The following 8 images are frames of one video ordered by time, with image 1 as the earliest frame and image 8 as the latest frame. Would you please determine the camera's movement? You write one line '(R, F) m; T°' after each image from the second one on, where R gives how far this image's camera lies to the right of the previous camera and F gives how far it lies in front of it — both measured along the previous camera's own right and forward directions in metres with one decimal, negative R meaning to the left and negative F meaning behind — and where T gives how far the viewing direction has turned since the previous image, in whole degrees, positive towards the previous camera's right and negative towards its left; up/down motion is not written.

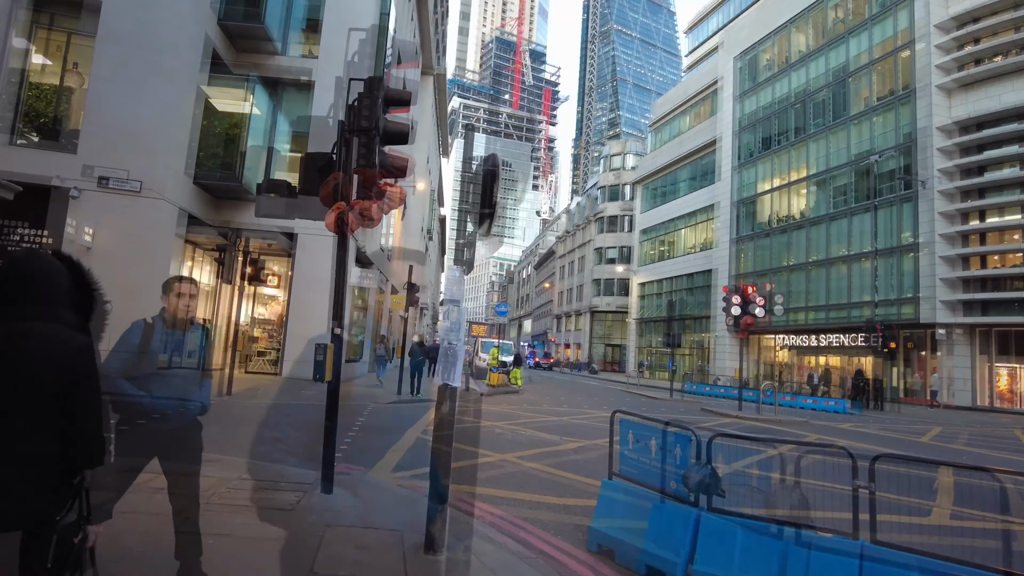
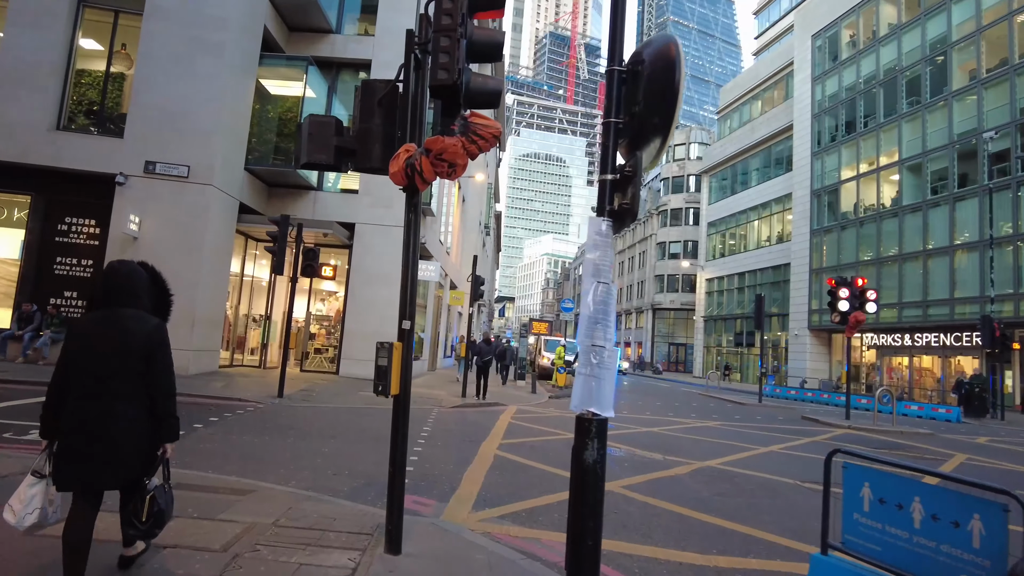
(-0.5, +1.6) m; -5°
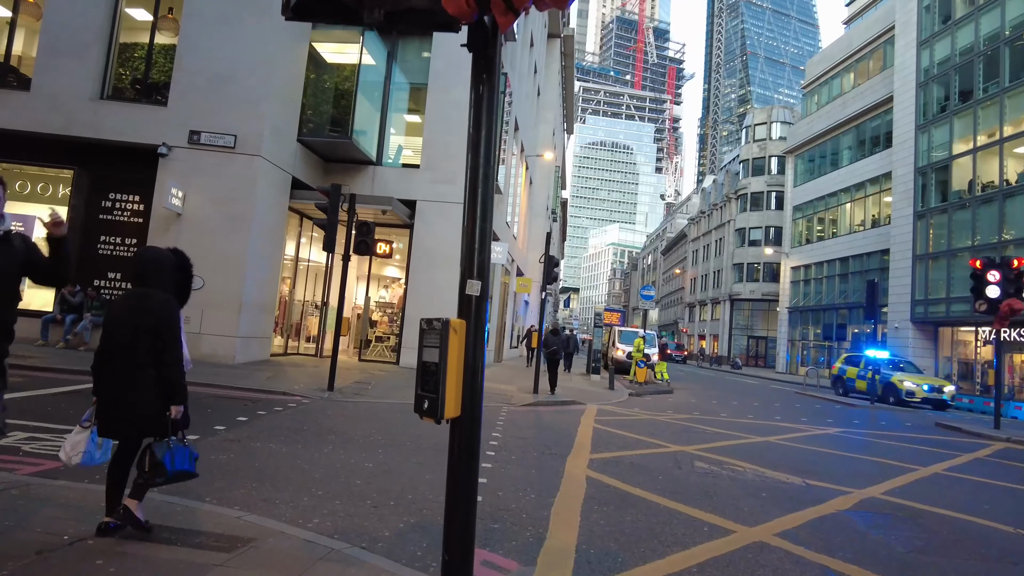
(-0.3, +1.8) m; -6°
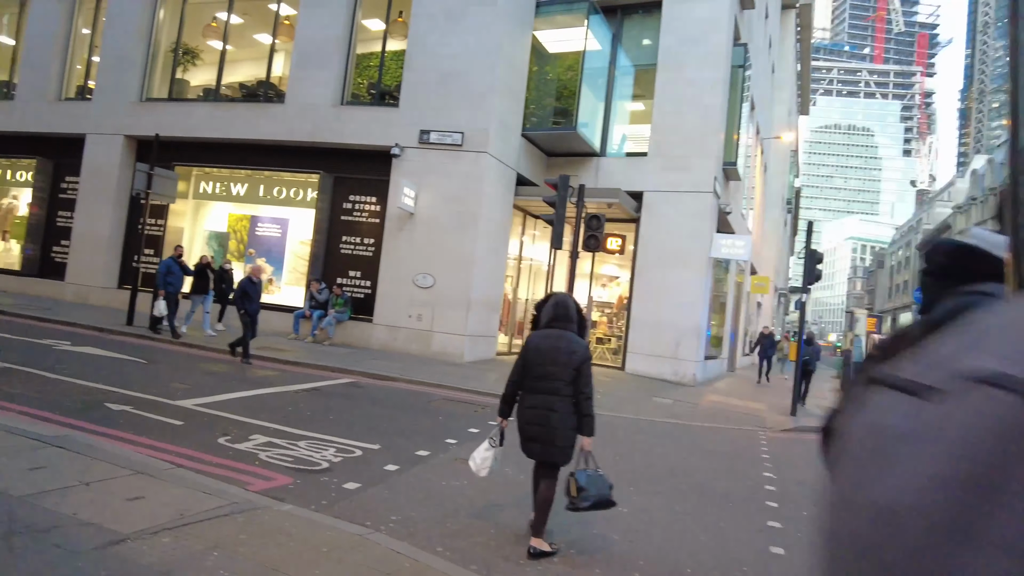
(-0.6, +1.2) m; -18°
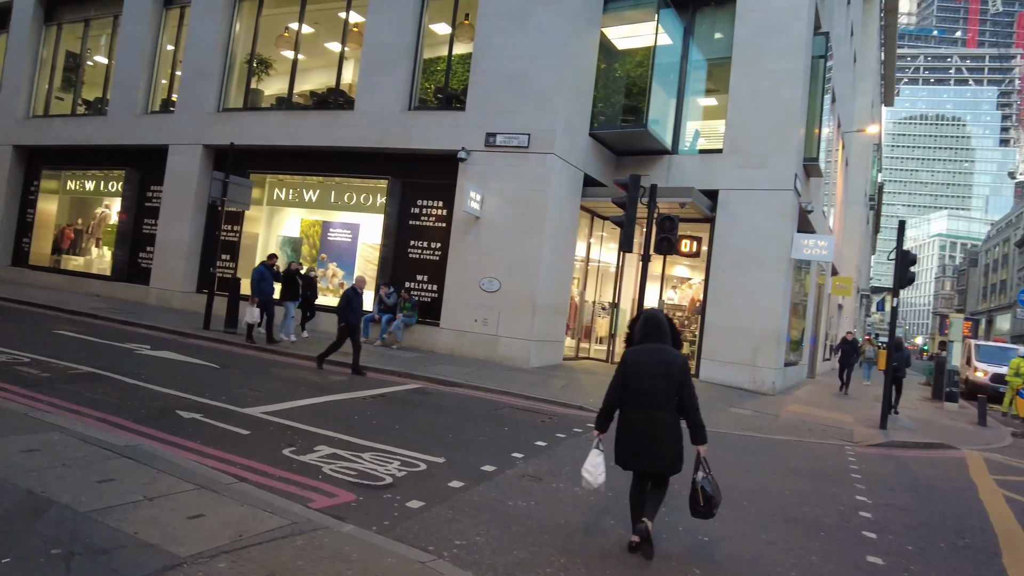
(0.0, +0.3) m; -6°
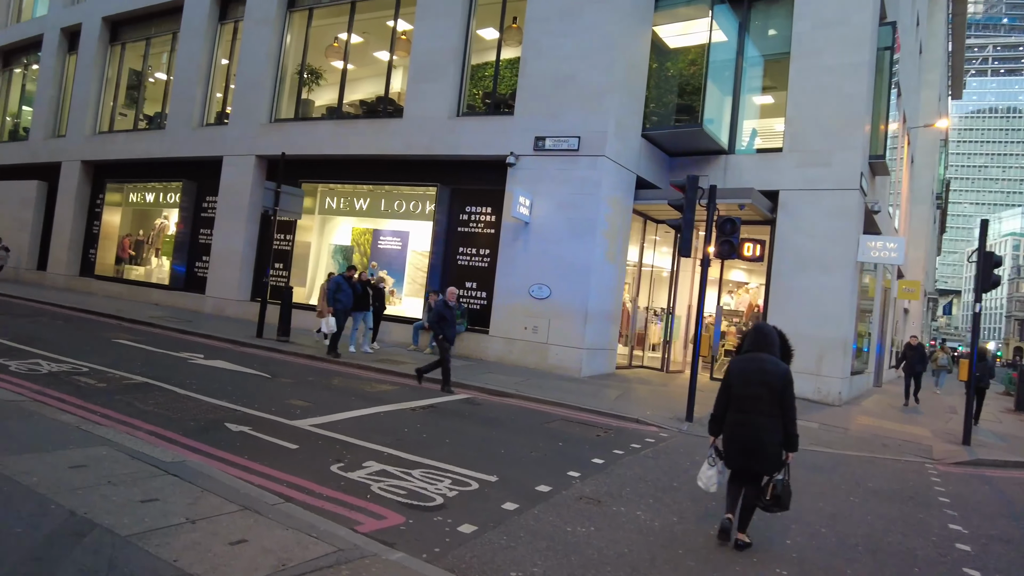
(-0.1, +0.3) m; -4°
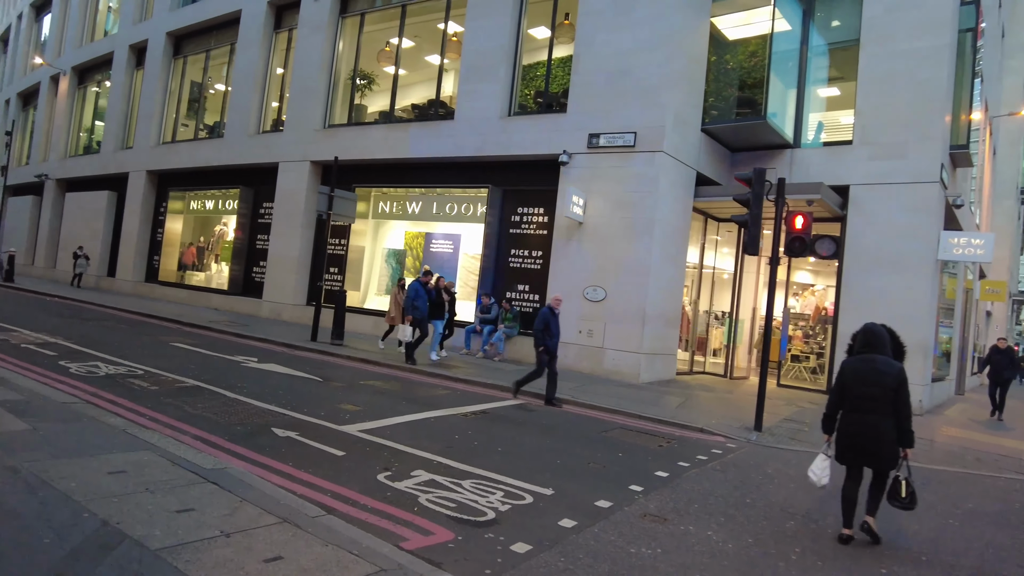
(0.0, +0.4) m; -5°
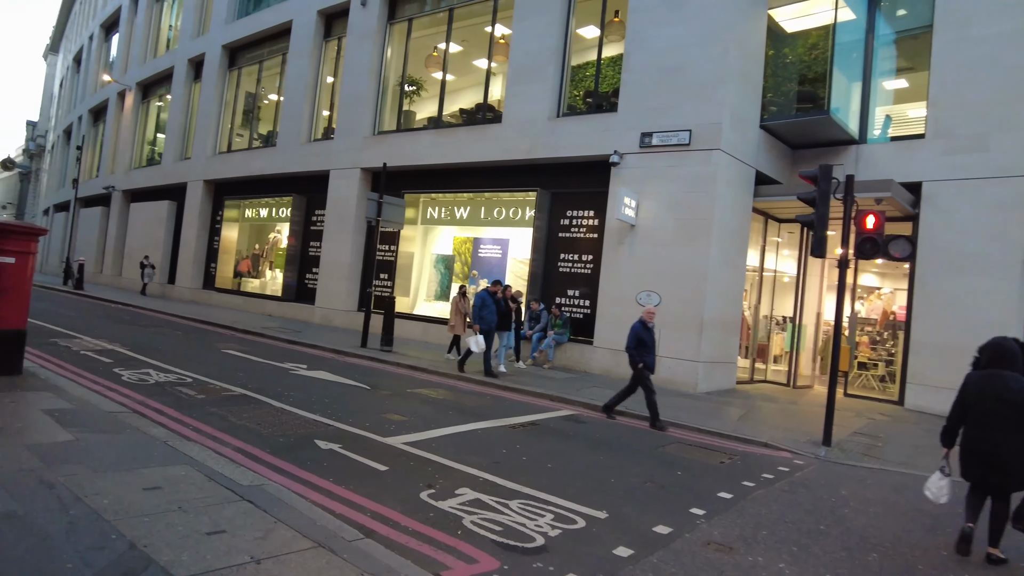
(0.0, +0.3) m; -4°
